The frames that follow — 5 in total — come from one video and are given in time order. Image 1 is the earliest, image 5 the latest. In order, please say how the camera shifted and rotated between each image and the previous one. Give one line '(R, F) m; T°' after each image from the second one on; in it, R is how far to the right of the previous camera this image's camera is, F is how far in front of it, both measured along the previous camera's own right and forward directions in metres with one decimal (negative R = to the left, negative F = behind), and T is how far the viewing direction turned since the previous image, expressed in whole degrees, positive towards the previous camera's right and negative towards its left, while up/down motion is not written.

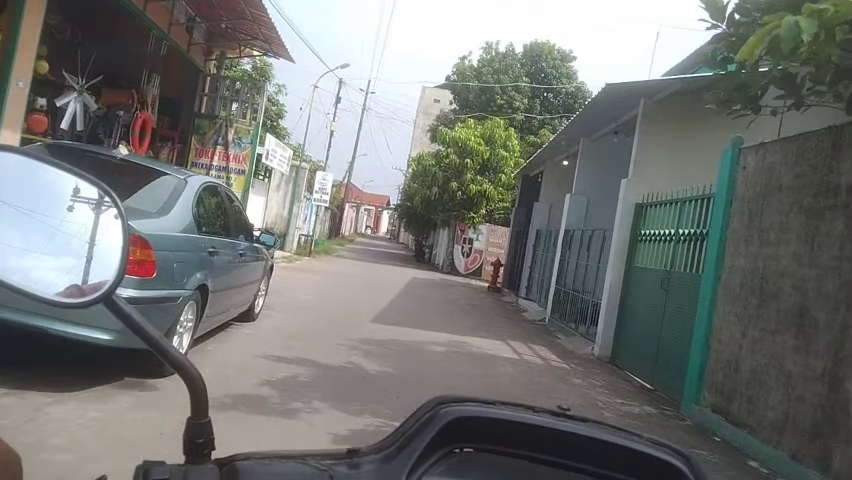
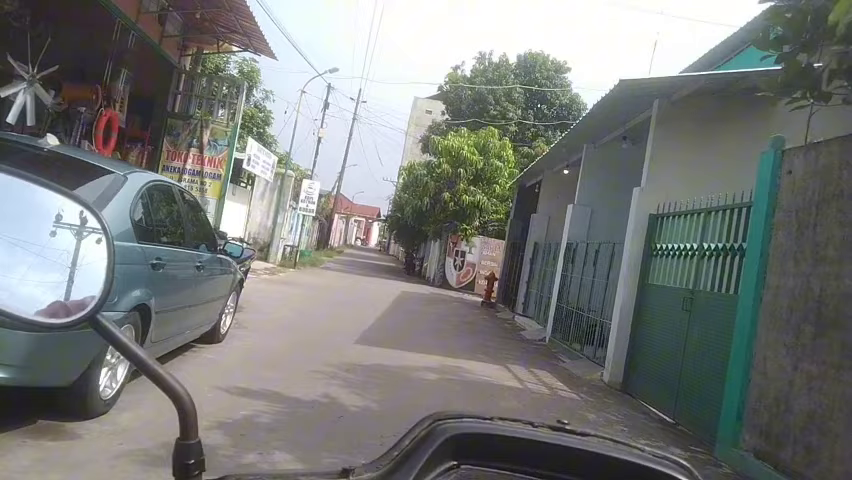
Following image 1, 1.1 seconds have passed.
(0.0, +1.1) m; +1°
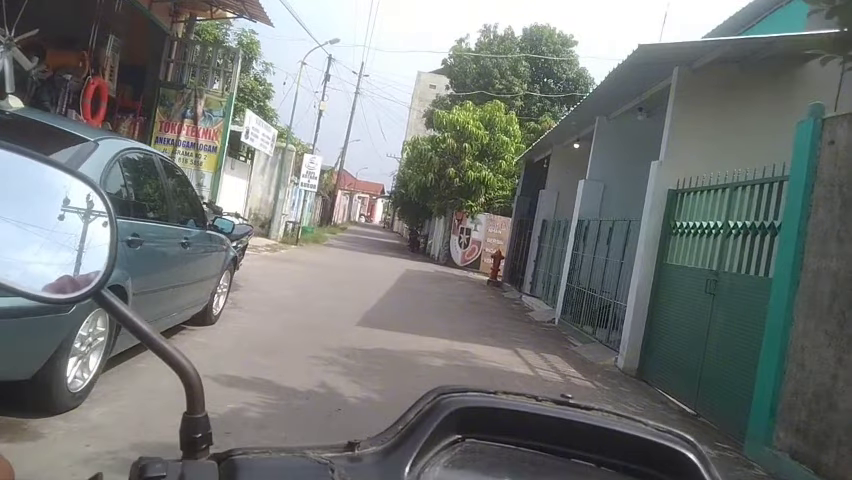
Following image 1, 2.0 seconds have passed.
(0.0, +0.5) m; 0°
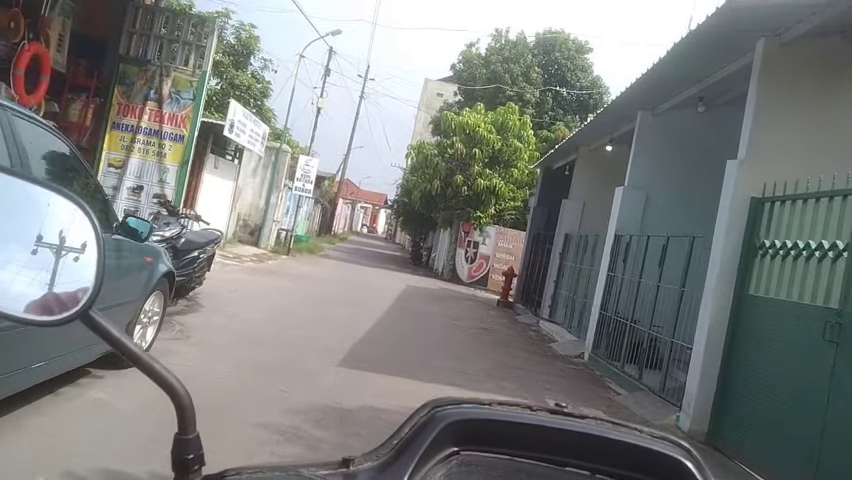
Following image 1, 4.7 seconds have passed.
(0.0, +2.1) m; 0°
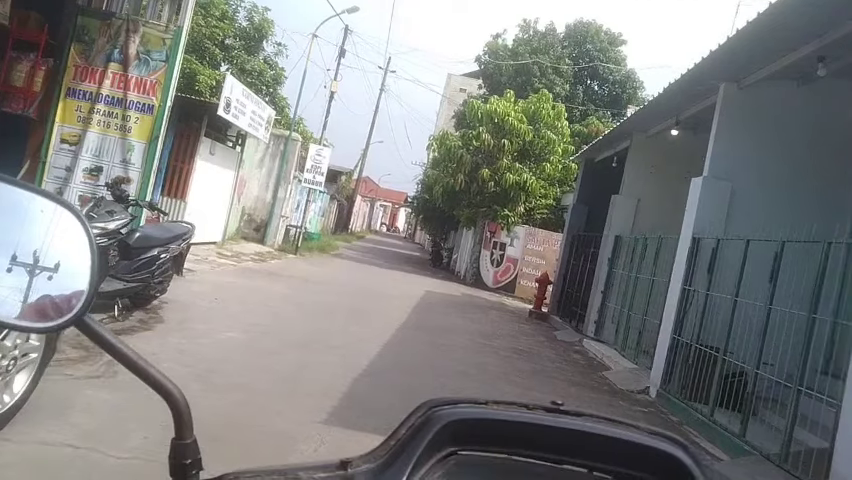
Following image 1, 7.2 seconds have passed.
(-0.1, +2.1) m; -2°
